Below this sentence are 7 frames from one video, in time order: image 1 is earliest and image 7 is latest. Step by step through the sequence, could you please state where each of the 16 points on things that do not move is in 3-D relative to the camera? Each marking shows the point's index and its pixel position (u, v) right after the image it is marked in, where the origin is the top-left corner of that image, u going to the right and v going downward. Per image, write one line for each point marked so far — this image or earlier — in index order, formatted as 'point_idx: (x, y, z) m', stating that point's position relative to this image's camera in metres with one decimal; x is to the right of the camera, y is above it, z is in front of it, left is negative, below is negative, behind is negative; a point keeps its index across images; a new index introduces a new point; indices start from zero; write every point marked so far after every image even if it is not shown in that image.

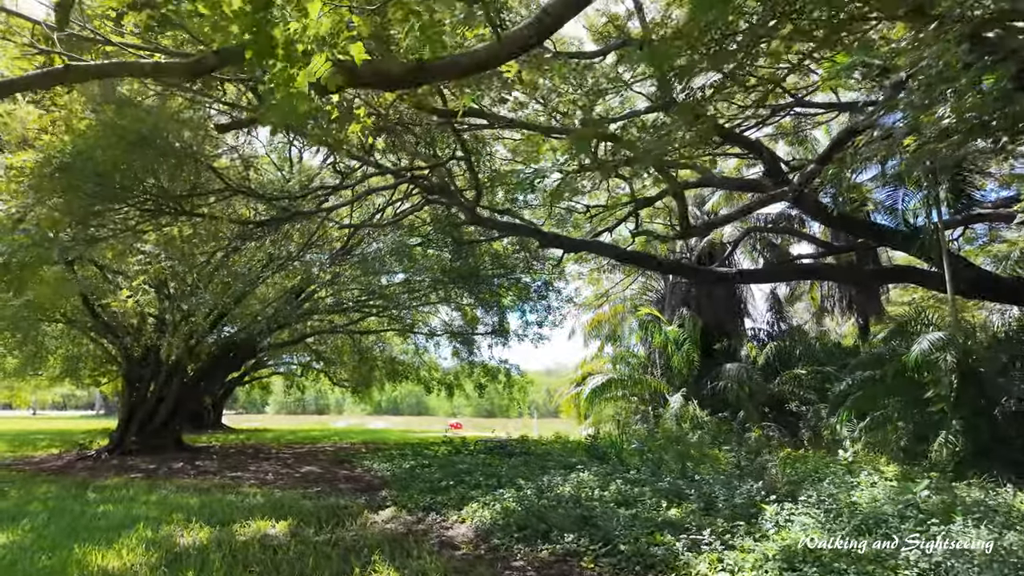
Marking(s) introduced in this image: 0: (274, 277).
0: (-4.2, +0.2, +10.4) m
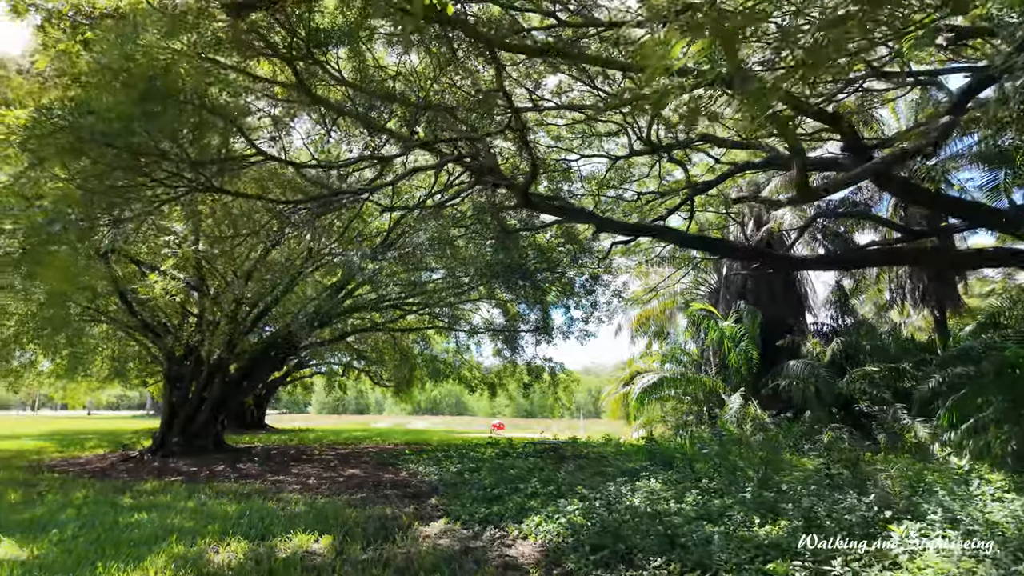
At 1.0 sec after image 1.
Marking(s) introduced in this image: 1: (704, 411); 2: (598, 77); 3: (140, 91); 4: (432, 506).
0: (-3.4, +0.3, +10.1) m
1: (+4.3, -2.8, +13.6) m
2: (+1.4, +3.5, +10.0) m
3: (-2.5, +1.4, +4.0) m
4: (-0.8, -2.1, +5.8) m
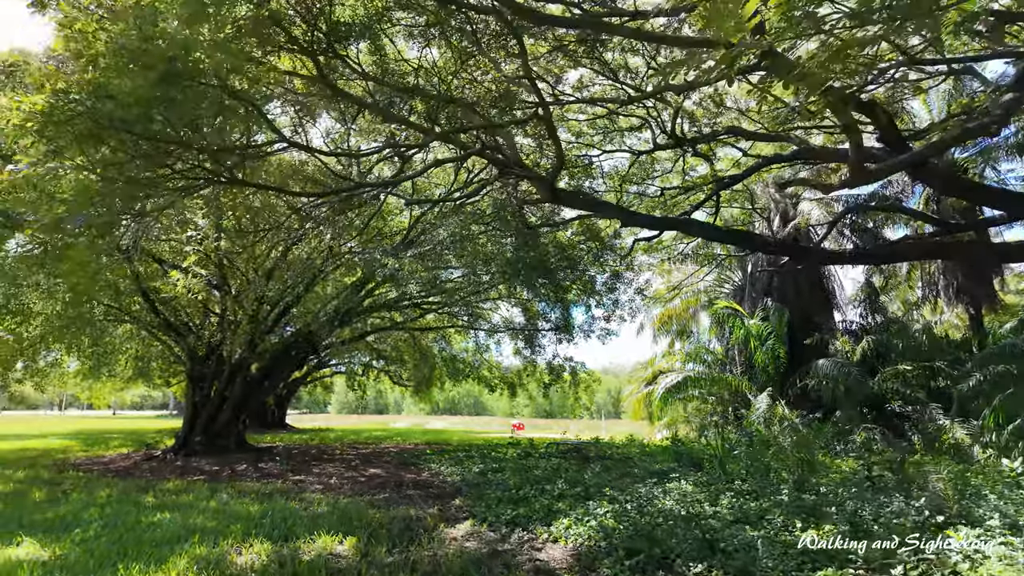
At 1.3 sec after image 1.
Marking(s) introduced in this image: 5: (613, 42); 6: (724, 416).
0: (-3.0, +0.3, +10.0) m
1: (+4.8, -2.7, +13.3) m
2: (+1.8, +3.6, +9.8) m
3: (-2.3, +1.4, +3.9) m
4: (-0.5, -2.1, +5.6) m
5: (+1.5, +3.8, +9.1) m
6: (+4.7, -2.8, +13.1) m
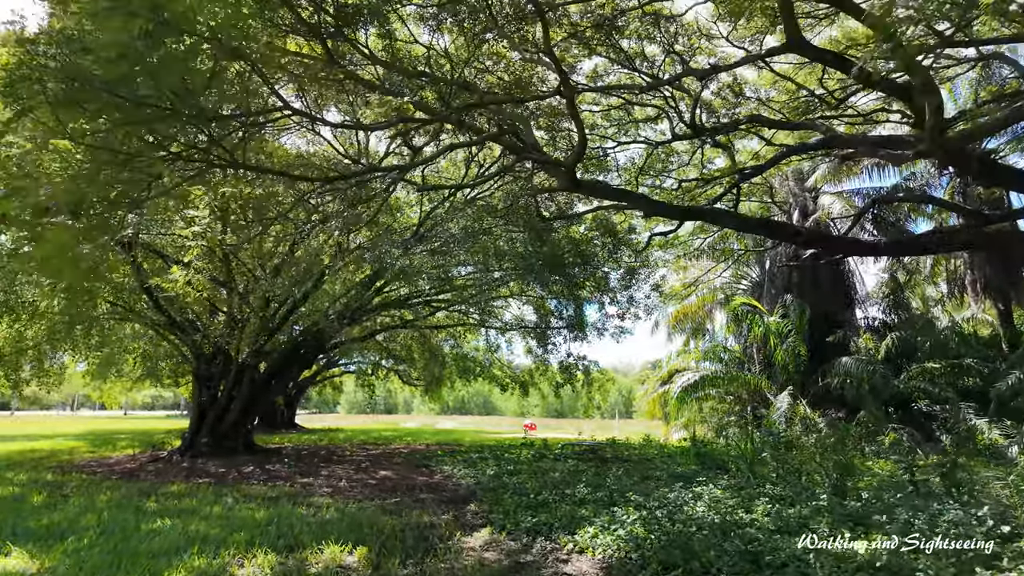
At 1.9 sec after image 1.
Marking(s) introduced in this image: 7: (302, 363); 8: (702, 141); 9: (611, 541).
0: (-2.8, +0.3, +9.8) m
1: (+5.1, -2.7, +12.9) m
2: (+2.0, +3.6, +9.5) m
3: (-2.2, +1.4, +3.6) m
4: (-0.4, -2.0, +5.3) m
5: (+1.7, +3.8, +8.8) m
6: (+4.9, -2.7, +12.7) m
7: (-4.2, -1.5, +11.9) m
8: (+3.3, +2.5, +10.3) m
9: (+0.7, -1.7, +4.1) m
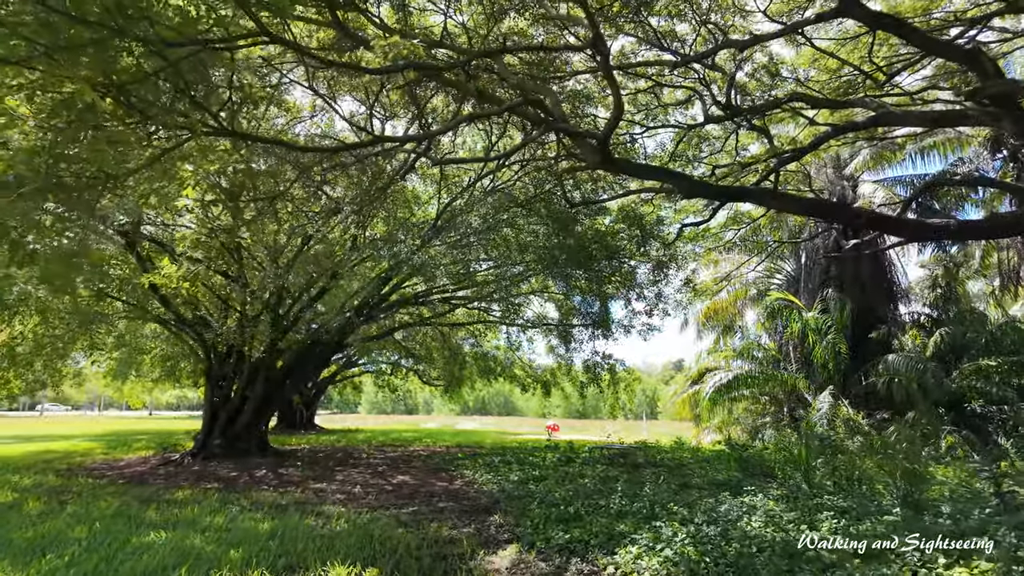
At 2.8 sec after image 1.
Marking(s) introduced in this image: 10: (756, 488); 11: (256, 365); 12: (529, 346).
0: (-2.4, +0.4, +9.3) m
1: (+5.6, -2.5, +12.2) m
2: (+2.3, +3.7, +8.9) m
3: (-2.0, +1.5, +3.2) m
4: (-0.1, -1.9, +4.8) m
5: (+2.1, +4.0, +8.2) m
6: (+5.4, -2.6, +12.0) m
7: (-3.8, -1.4, +11.5) m
8: (+3.7, +2.7, +9.6) m
9: (+0.9, -1.6, +3.5) m
10: (+2.3, -1.9, +5.6) m
11: (-4.6, -1.4, +10.8) m
12: (+0.5, -1.4, +14.7) m
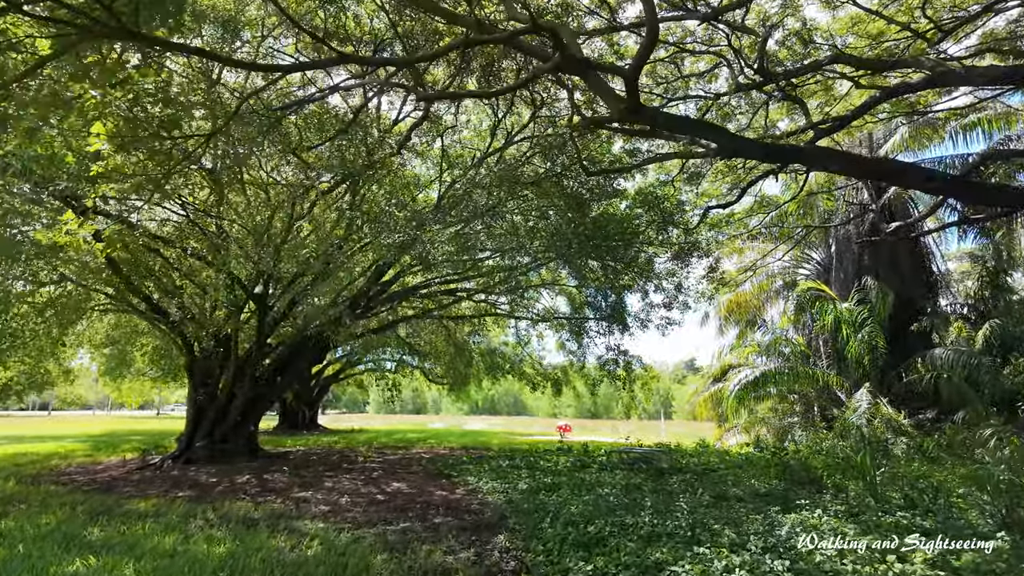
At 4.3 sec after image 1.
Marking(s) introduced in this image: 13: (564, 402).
0: (-2.3, +0.6, +8.5) m
1: (+5.8, -2.3, +11.3) m
2: (+2.4, +3.9, +8.0) m
3: (-2.0, +1.7, +2.4) m
4: (-0.1, -1.8, +4.0) m
5: (+2.1, +4.1, +7.4) m
6: (+5.6, -2.4, +11.1) m
7: (-3.6, -1.3, +10.8) m
8: (+3.8, +2.9, +8.7) m
9: (+0.9, -1.4, +2.7) m
10: (+2.4, -1.7, +4.7) m
11: (-4.5, -1.2, +10.0) m
12: (+0.7, -1.2, +13.9) m
13: (+1.7, -3.7, +19.3) m
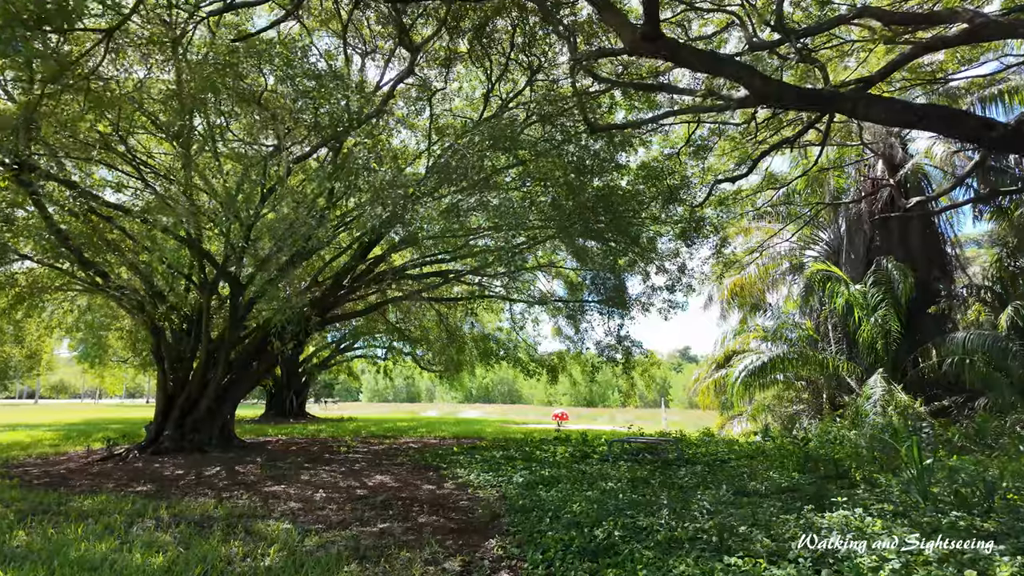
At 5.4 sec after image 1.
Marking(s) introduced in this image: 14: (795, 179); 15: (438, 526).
0: (-2.4, +0.9, +7.9) m
1: (+5.6, -2.0, +10.8) m
2: (+2.4, +4.2, +7.3) m
3: (-2.0, +1.9, +1.7) m
4: (-0.1, -1.5, +3.4) m
5: (+2.1, +4.4, +6.7) m
6: (+5.5, -2.1, +10.5) m
7: (-3.7, -0.9, +10.1) m
8: (+3.7, +3.2, +8.1) m
9: (+0.9, -1.2, +2.1) m
10: (+2.3, -1.5, +4.2) m
11: (-4.6, -0.9, +9.4) m
12: (+0.5, -0.8, +13.2) m
13: (+1.5, -3.2, +18.8) m
14: (+5.1, +1.9, +10.5) m
15: (-0.5, -1.7, +4.2) m
